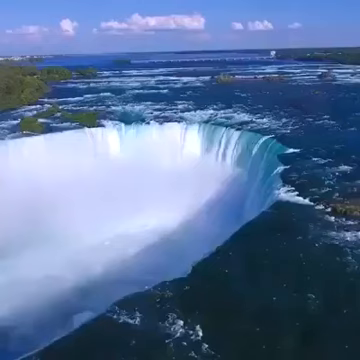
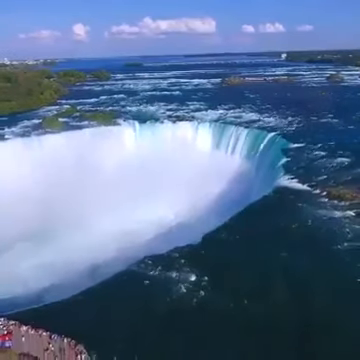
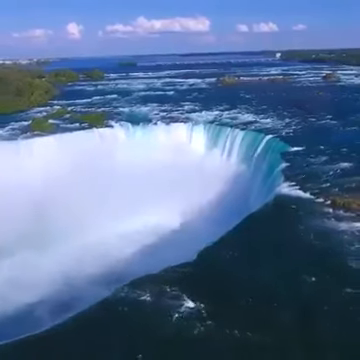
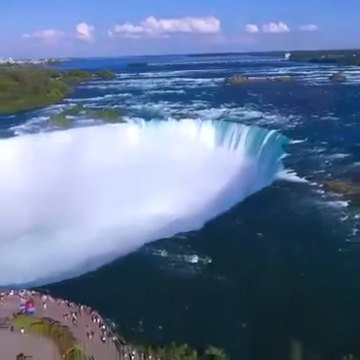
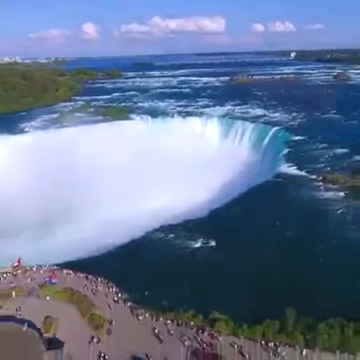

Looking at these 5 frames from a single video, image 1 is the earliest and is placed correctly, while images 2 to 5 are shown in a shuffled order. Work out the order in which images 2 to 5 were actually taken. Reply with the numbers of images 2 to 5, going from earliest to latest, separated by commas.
3, 2, 4, 5
